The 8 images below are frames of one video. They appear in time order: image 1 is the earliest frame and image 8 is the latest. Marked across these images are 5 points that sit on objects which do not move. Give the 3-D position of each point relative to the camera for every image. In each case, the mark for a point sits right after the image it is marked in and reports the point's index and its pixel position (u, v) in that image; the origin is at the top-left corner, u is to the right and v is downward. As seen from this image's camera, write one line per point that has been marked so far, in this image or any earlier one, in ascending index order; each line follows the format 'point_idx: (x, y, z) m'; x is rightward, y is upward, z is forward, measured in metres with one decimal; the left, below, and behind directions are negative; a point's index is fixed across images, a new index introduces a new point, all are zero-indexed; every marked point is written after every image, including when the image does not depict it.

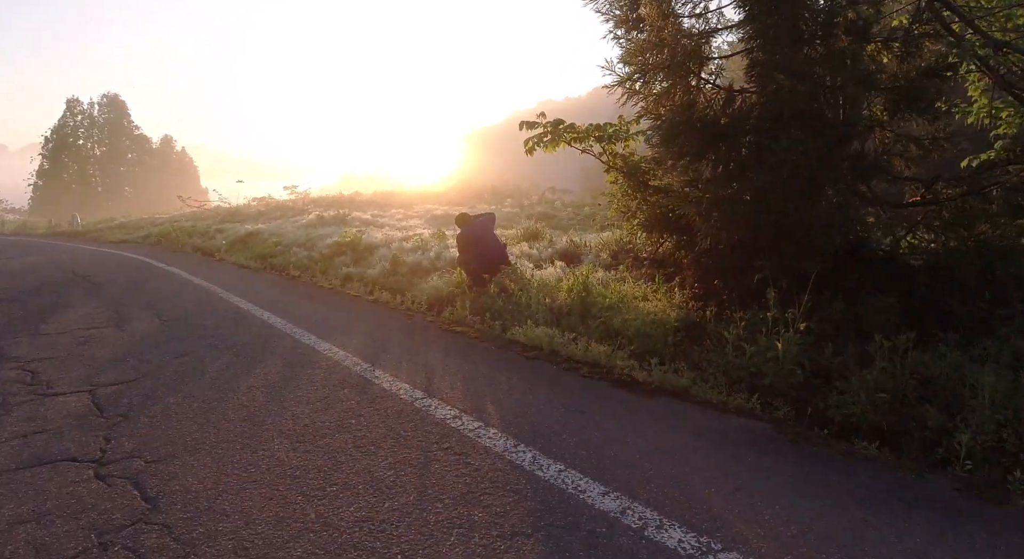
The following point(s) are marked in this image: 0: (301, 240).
0: (-6.1, +1.1, +15.8) m
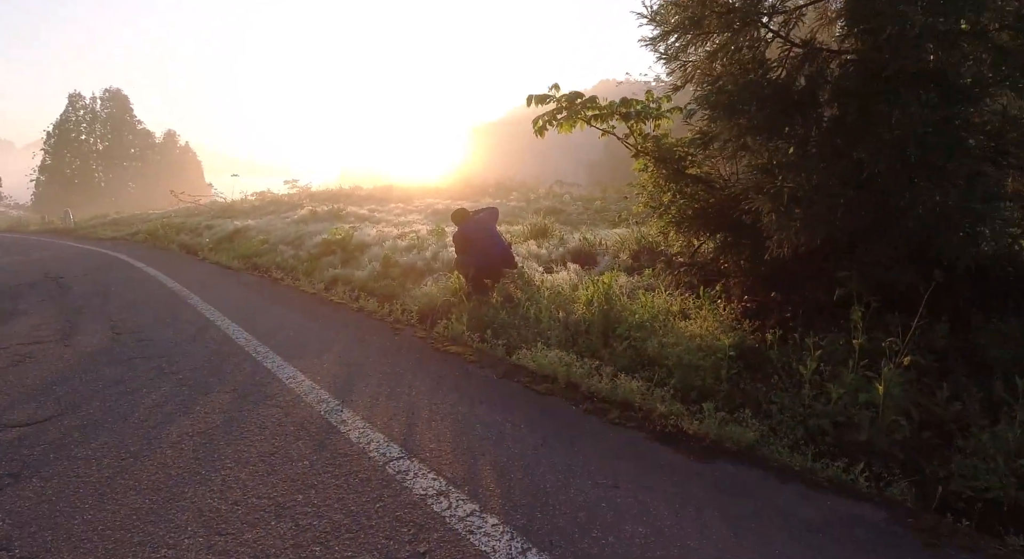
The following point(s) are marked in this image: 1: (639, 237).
0: (-5.9, +1.1, +14.6) m
1: (+1.9, +0.6, +8.4) m
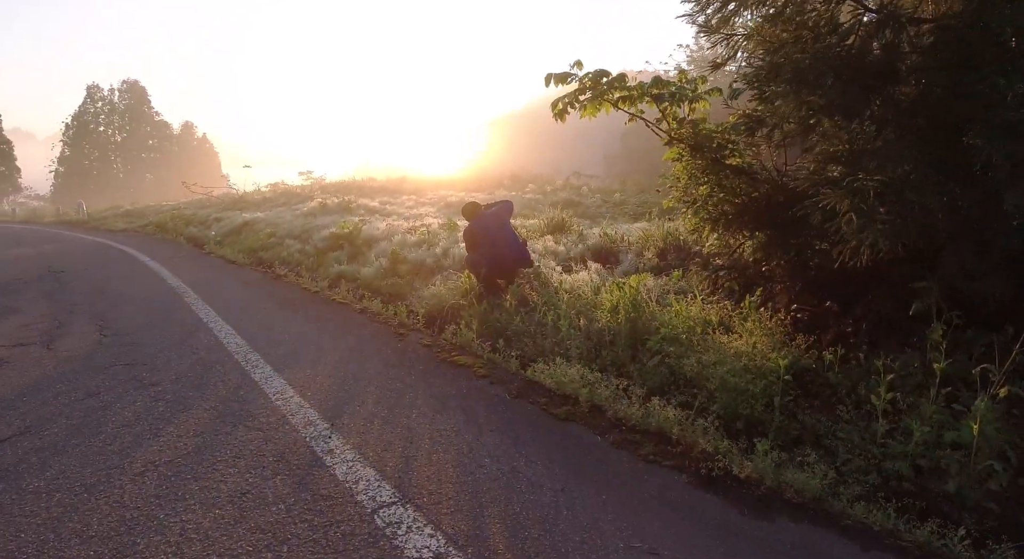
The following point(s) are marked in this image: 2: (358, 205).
0: (-5.6, +1.2, +14.1) m
1: (+2.2, +0.6, +7.7) m
2: (-5.1, +2.4, +18.0) m
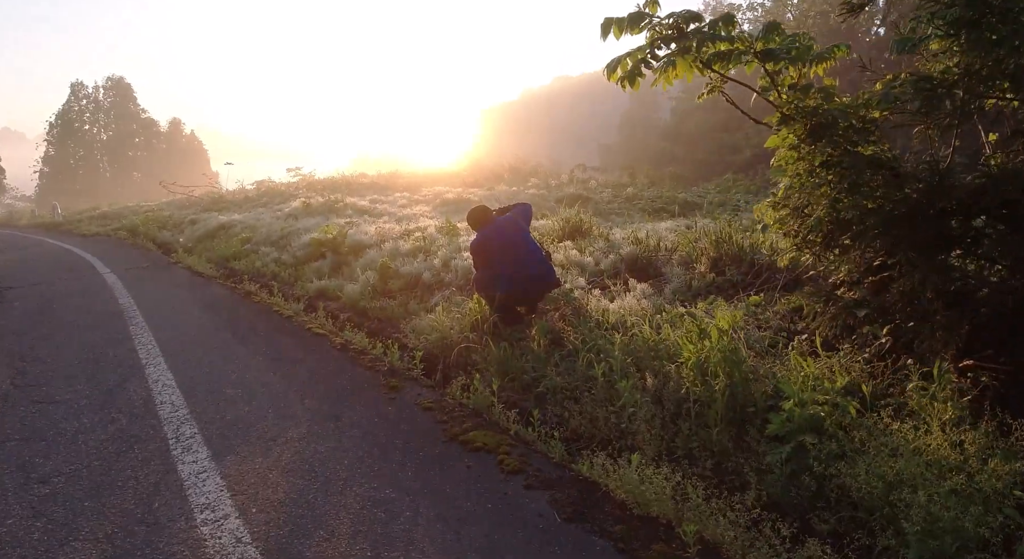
0: (-5.4, +1.0, +12.5) m
1: (+2.4, +0.4, +6.2) m
2: (-5.0, +2.2, +16.4) m
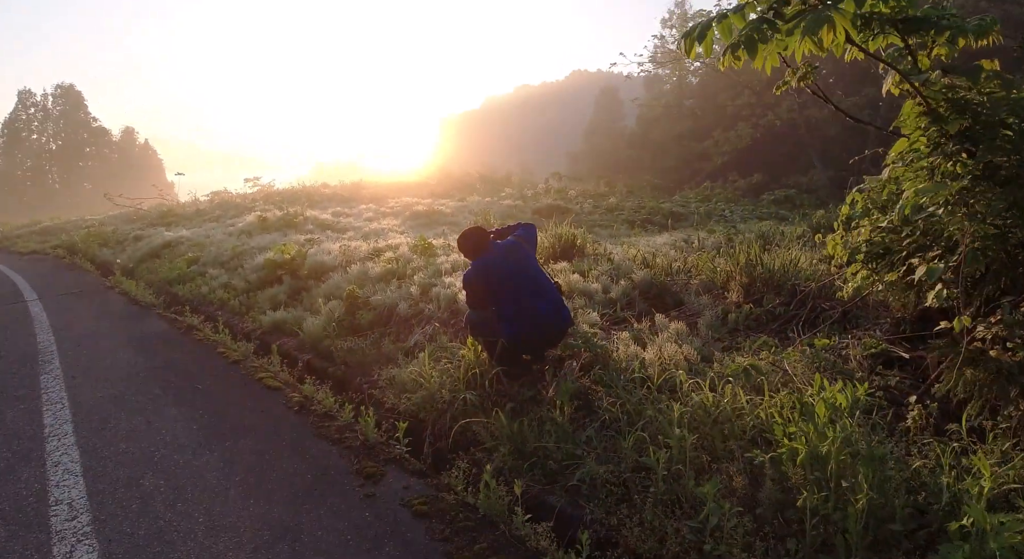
0: (-5.8, +0.5, +11.2) m
1: (+2.3, +0.1, +5.3) m
2: (-5.7, +1.7, +15.0) m
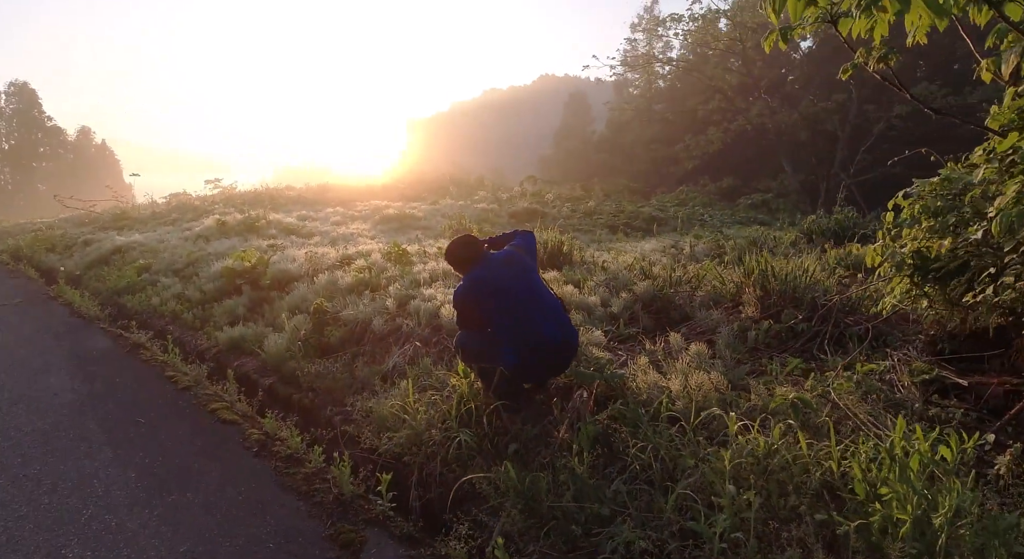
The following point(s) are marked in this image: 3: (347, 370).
0: (-6.2, +0.3, +10.2) m
1: (+2.3, 0.0, +4.9) m
2: (-6.3, +1.5, +14.1) m
3: (-1.5, -0.8, +4.9) m
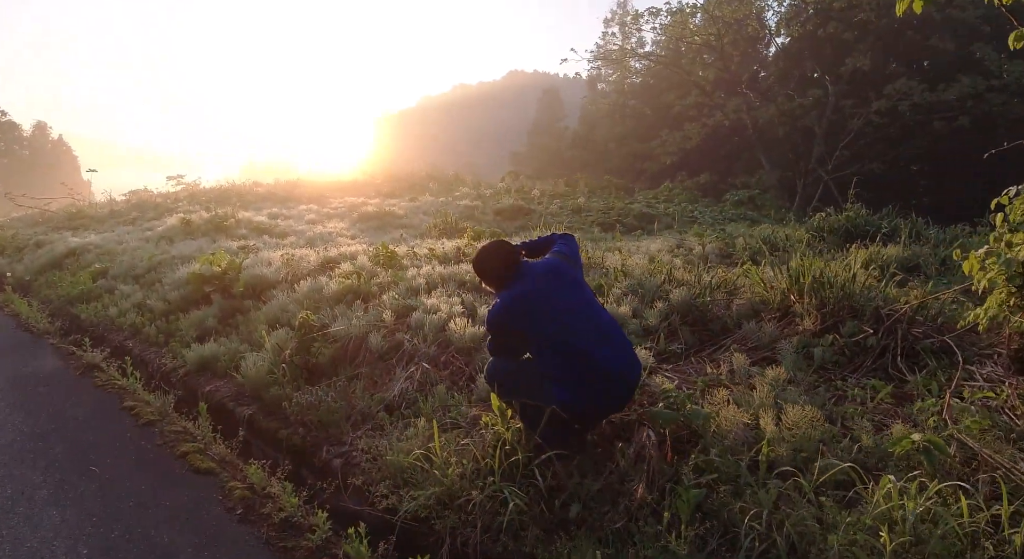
0: (-6.3, +0.2, +9.3) m
1: (+2.4, 0.0, +4.3) m
2: (-6.6, +1.4, +13.1) m
3: (-1.3, -0.9, +4.2) m
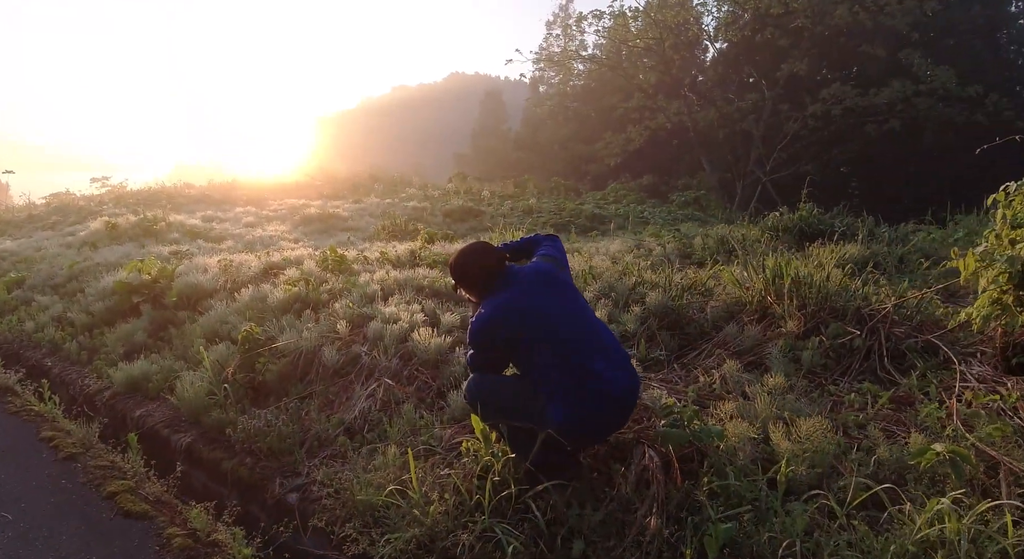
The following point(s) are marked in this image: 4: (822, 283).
0: (-7.0, 0.0, +8.3) m
1: (+2.2, 0.0, +4.2) m
2: (-7.7, +1.2, +12.1) m
3: (-1.5, -1.0, +3.7) m
4: (+2.4, 0.0, +4.2) m
